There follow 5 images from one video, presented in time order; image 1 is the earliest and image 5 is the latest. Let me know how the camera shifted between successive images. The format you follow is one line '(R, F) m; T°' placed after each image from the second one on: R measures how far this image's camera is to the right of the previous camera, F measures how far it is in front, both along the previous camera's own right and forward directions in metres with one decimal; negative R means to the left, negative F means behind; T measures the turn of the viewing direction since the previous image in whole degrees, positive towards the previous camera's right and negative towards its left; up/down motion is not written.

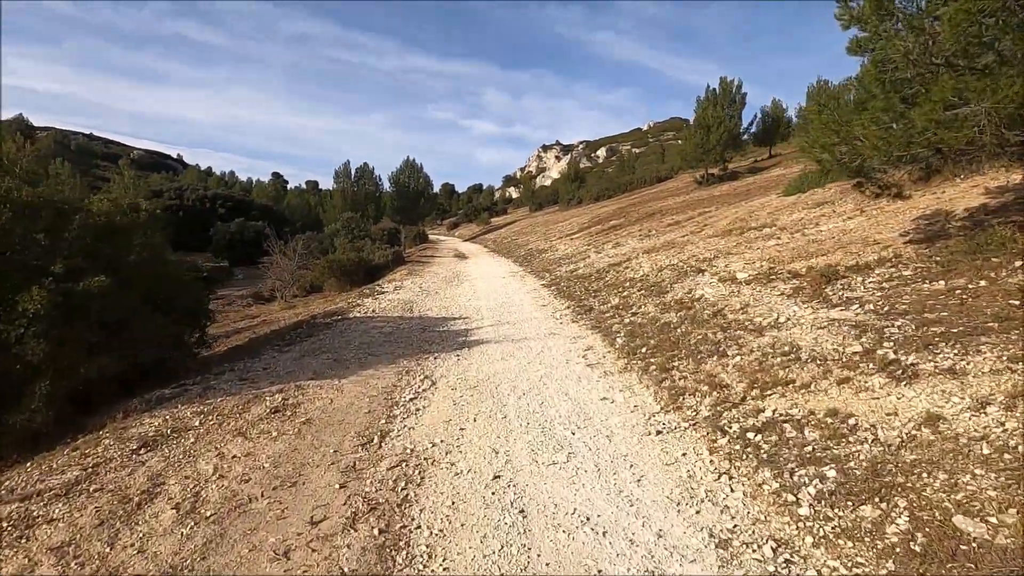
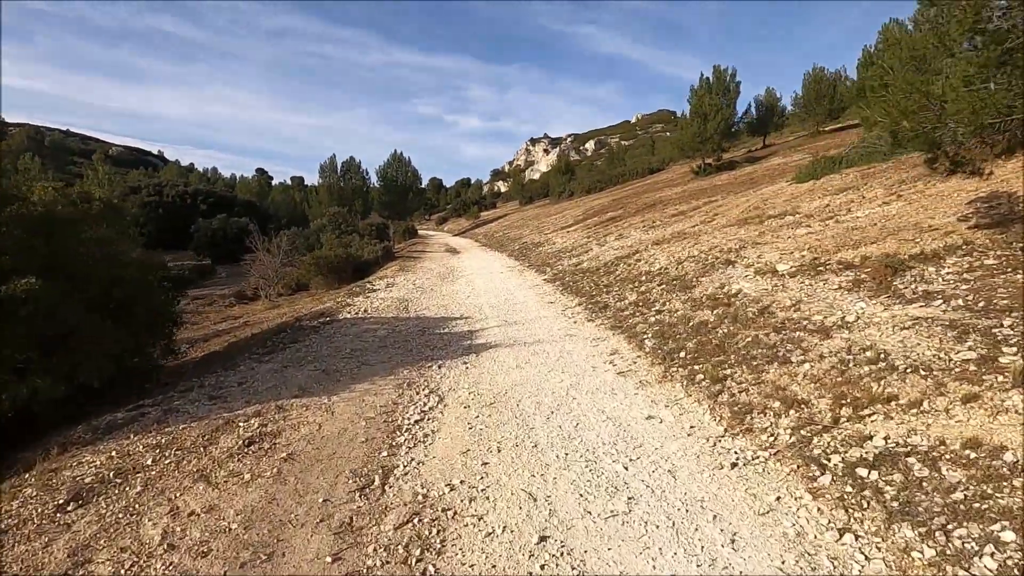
(-0.5, +1.4) m; +1°
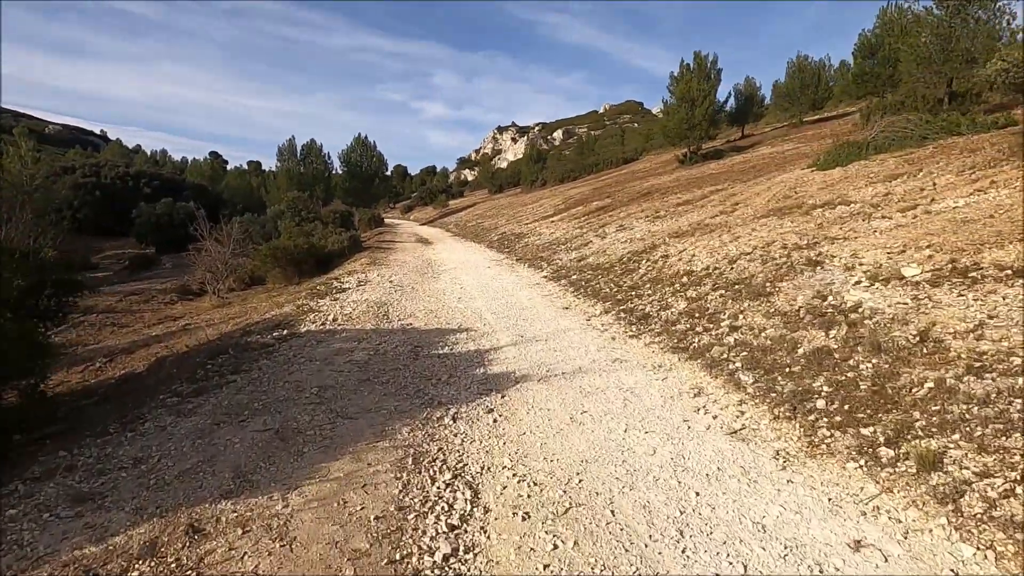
(-1.0, +3.1) m; +4°
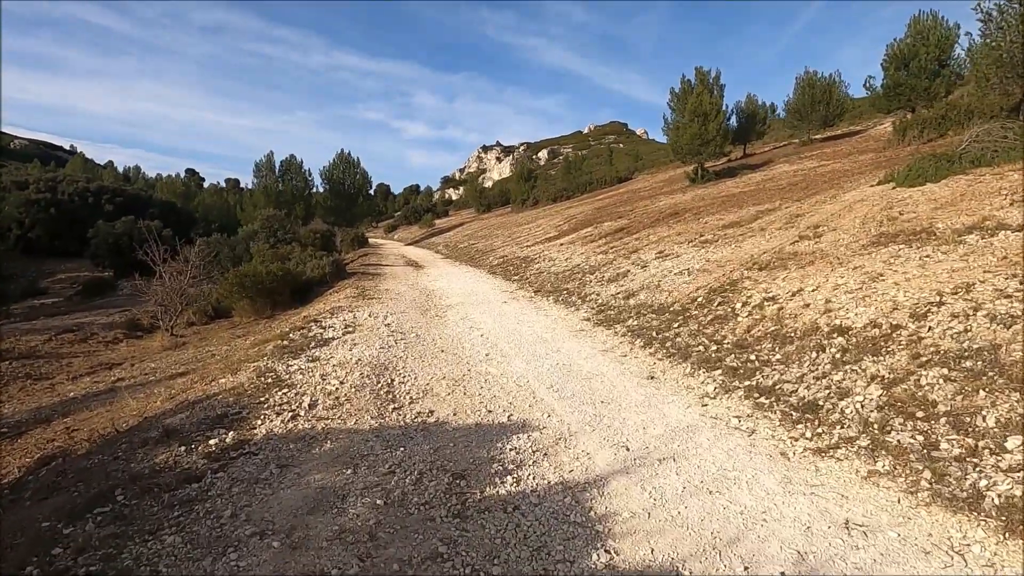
(-1.3, +4.1) m; +2°
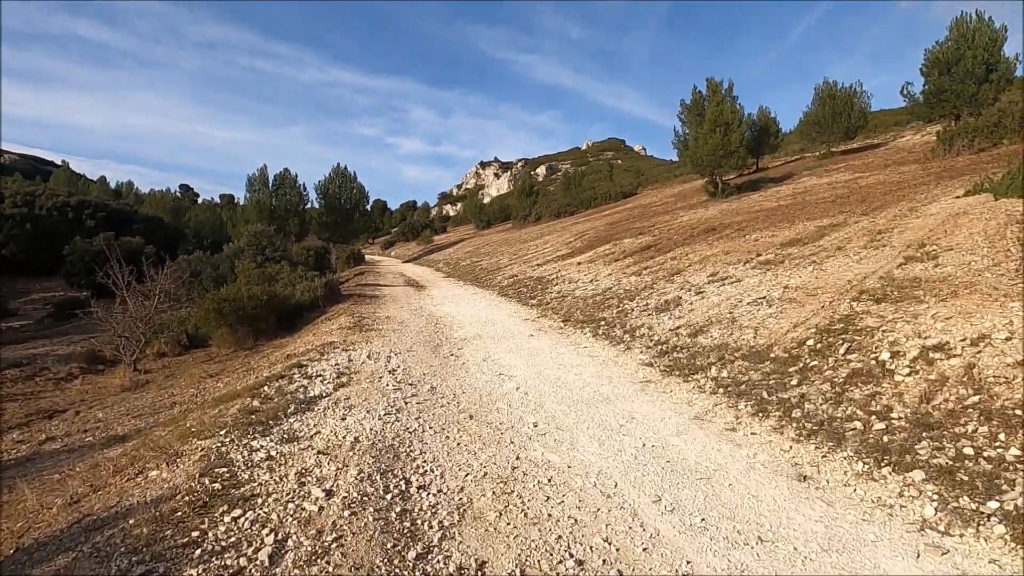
(-0.9, +3.1) m; 0°
